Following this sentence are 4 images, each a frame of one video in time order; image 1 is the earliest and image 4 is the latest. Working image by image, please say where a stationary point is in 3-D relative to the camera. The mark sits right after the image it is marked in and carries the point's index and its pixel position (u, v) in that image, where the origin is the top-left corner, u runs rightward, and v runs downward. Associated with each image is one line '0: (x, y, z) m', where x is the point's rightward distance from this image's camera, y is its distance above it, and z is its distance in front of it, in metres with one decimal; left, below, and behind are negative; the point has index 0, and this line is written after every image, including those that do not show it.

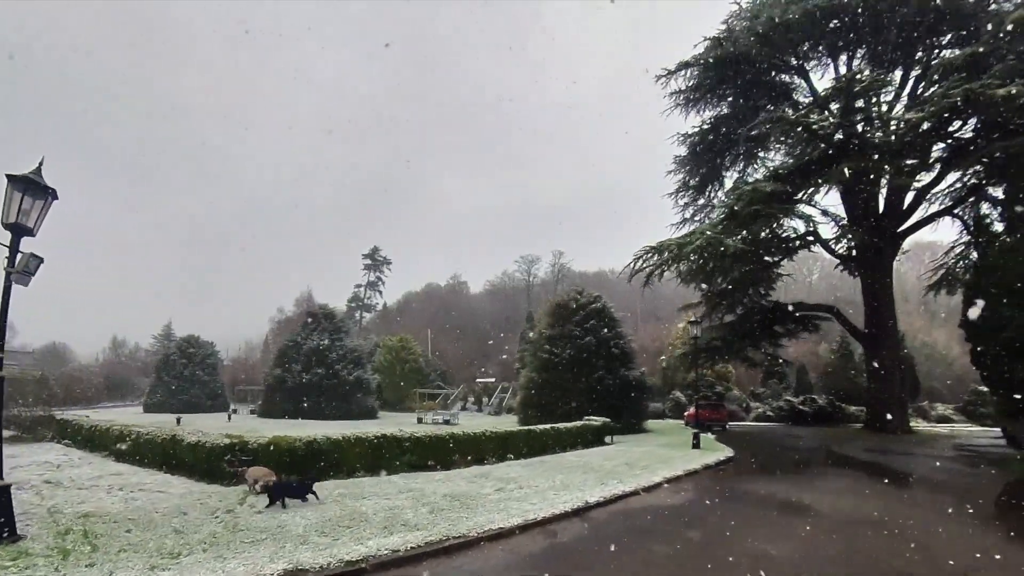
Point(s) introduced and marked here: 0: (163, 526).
0: (-4.9, -3.3, +8.2) m
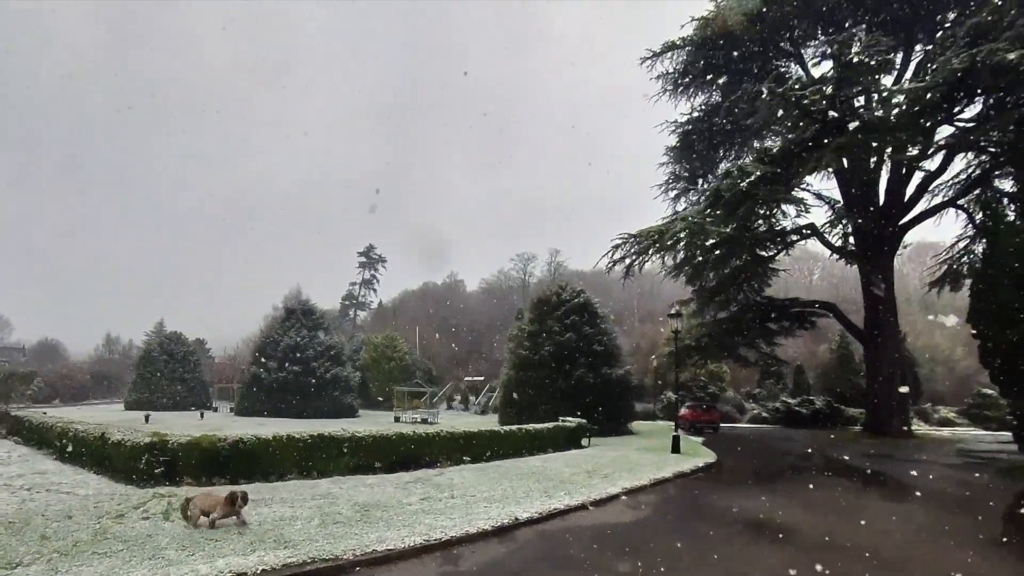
0: (-5.7, -3.0, +7.0) m
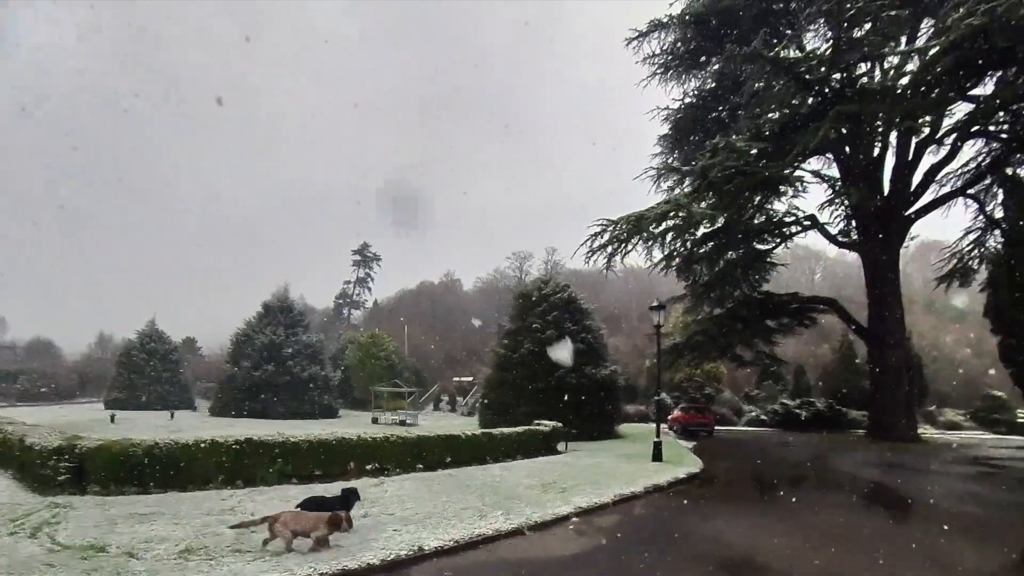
0: (-6.5, -2.7, +5.8) m
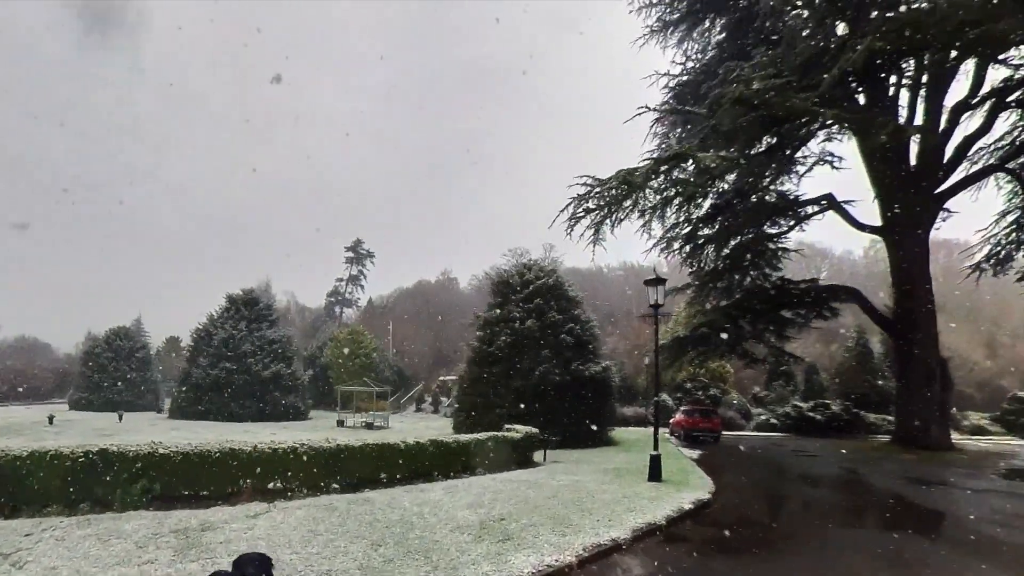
0: (-7.1, -2.2, +3.3) m
